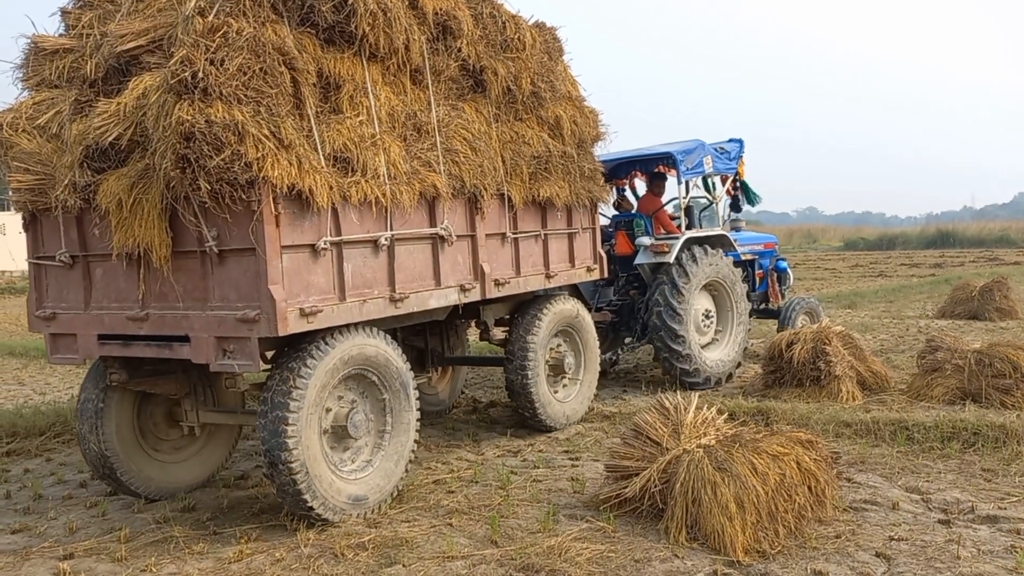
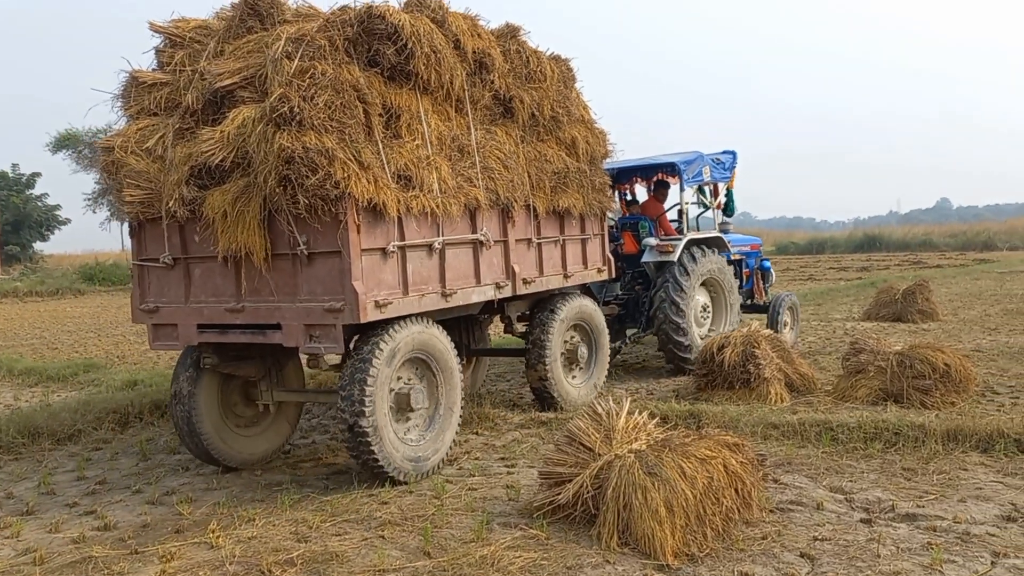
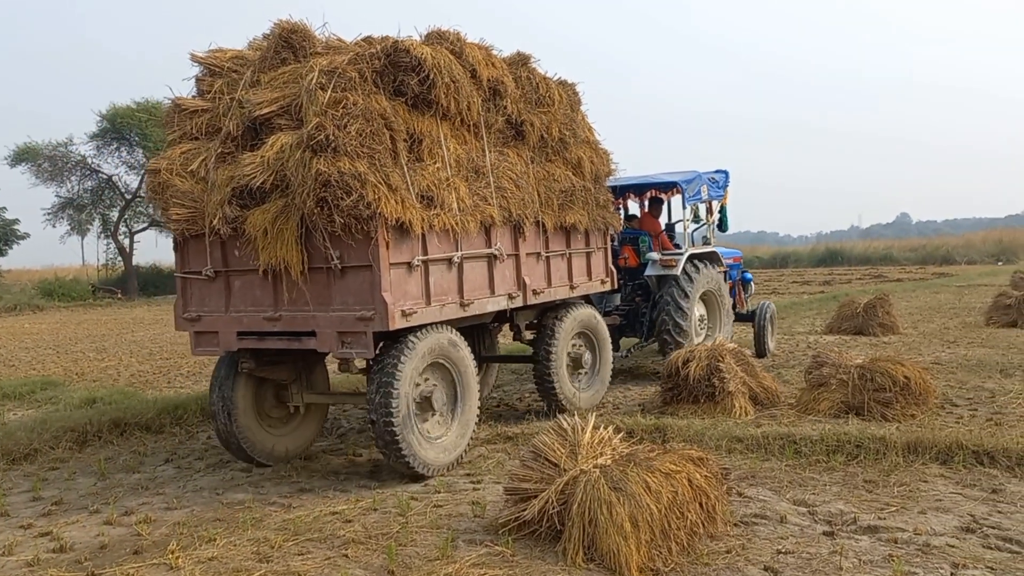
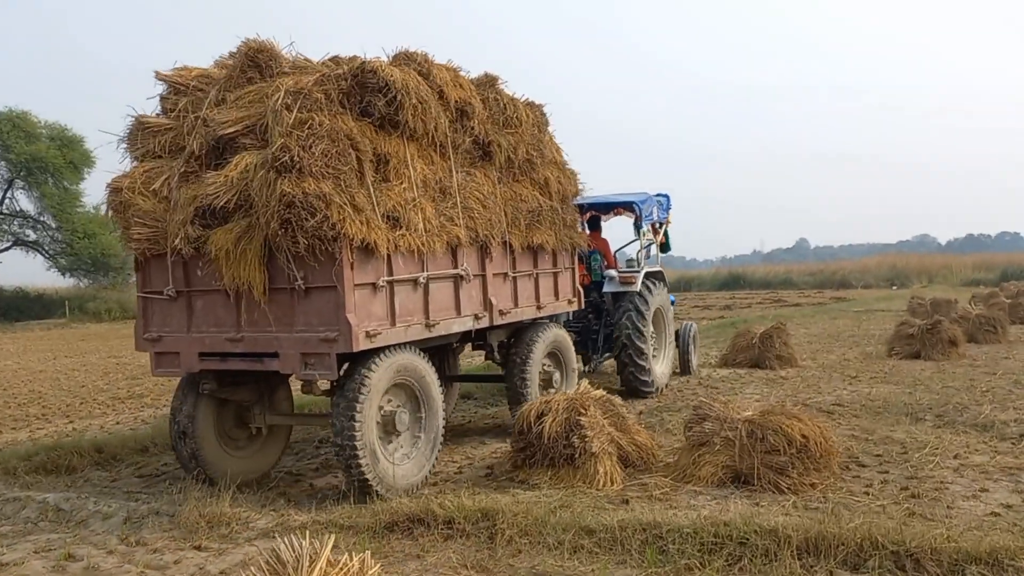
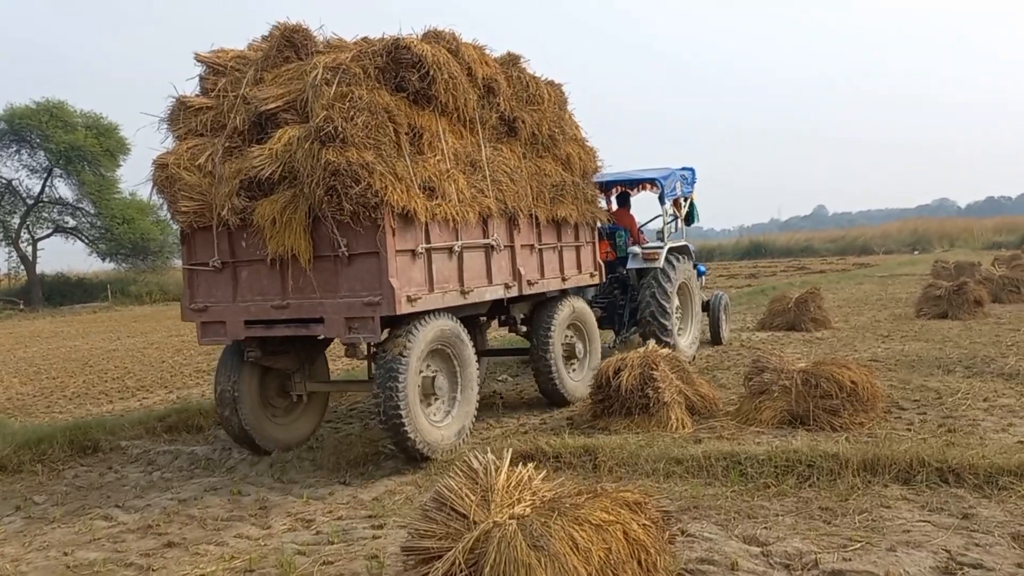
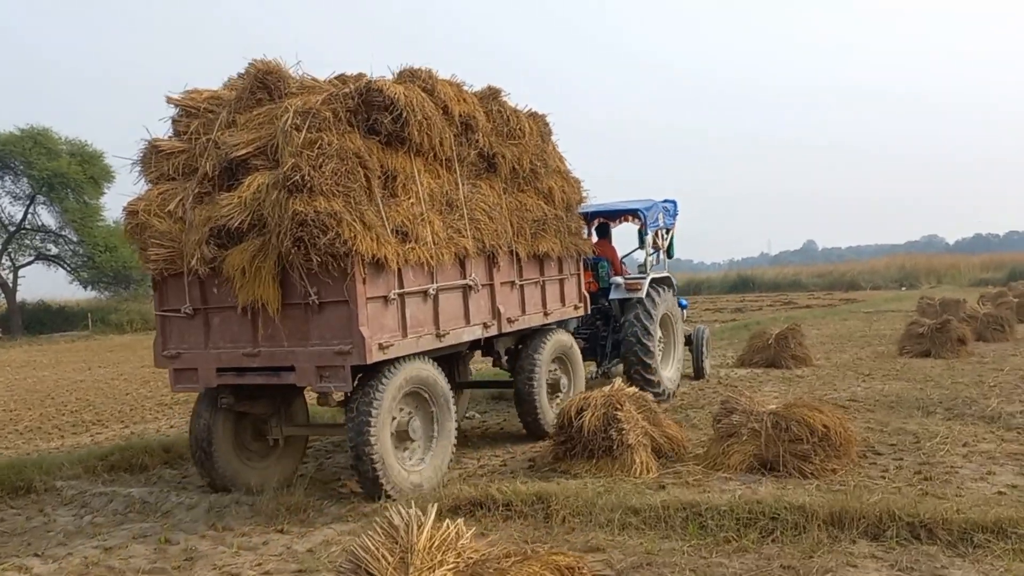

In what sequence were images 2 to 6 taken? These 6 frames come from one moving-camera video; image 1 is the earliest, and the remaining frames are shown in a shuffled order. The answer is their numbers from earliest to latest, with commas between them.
2, 3, 5, 6, 4
